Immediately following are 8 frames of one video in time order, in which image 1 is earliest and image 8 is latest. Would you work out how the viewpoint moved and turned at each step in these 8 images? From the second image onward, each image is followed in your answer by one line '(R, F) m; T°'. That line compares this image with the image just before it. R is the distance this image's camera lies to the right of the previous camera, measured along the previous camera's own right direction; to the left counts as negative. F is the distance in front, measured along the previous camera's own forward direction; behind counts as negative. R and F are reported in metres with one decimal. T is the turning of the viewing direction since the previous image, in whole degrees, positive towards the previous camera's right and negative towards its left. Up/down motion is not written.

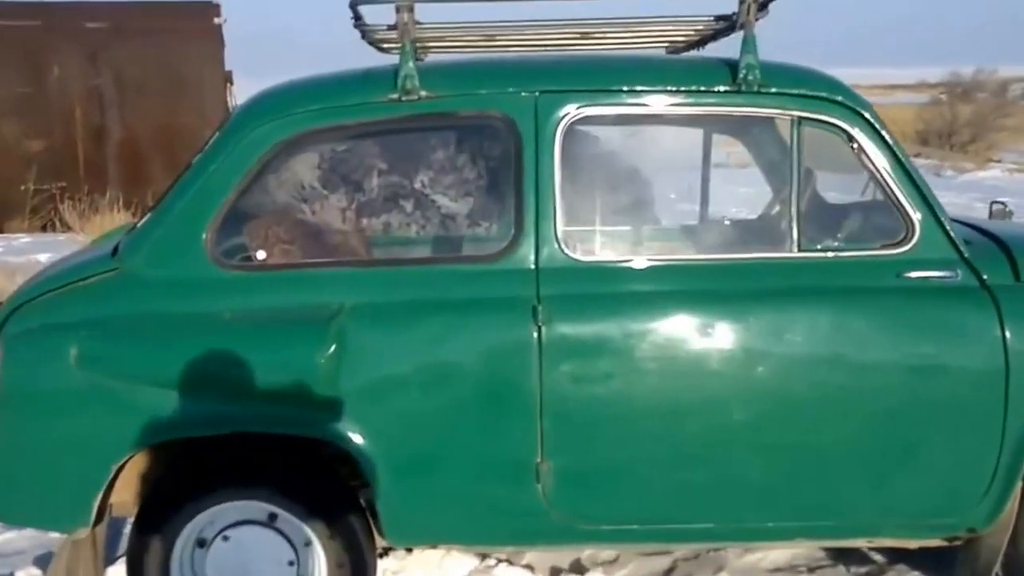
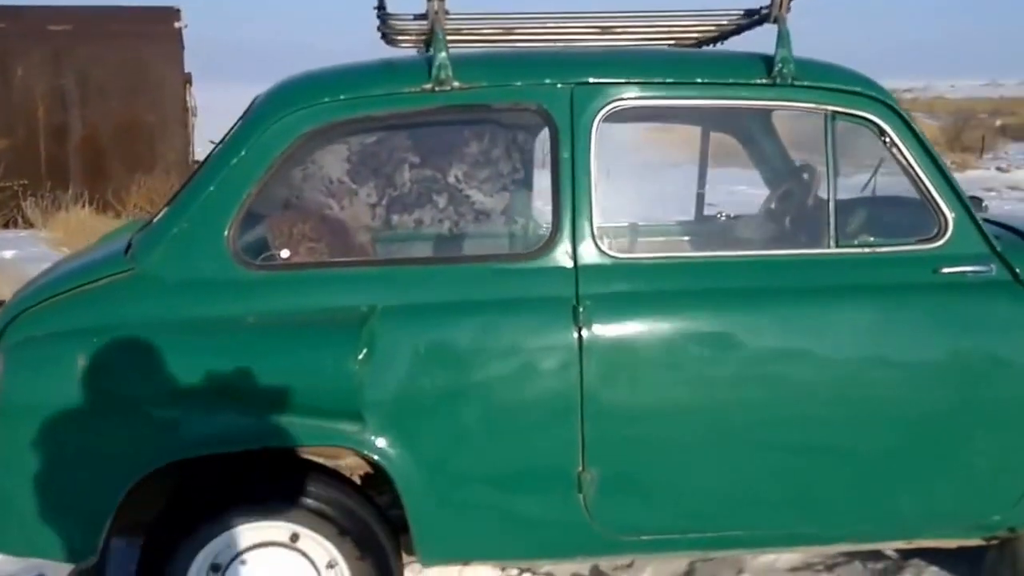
(-0.2, +0.1) m; +2°
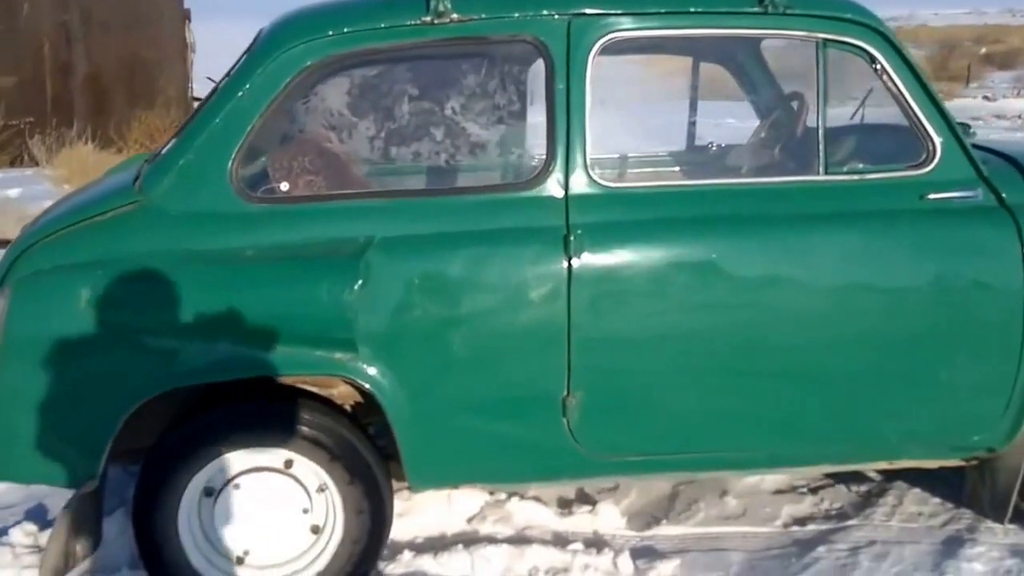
(0.0, -0.1) m; 0°
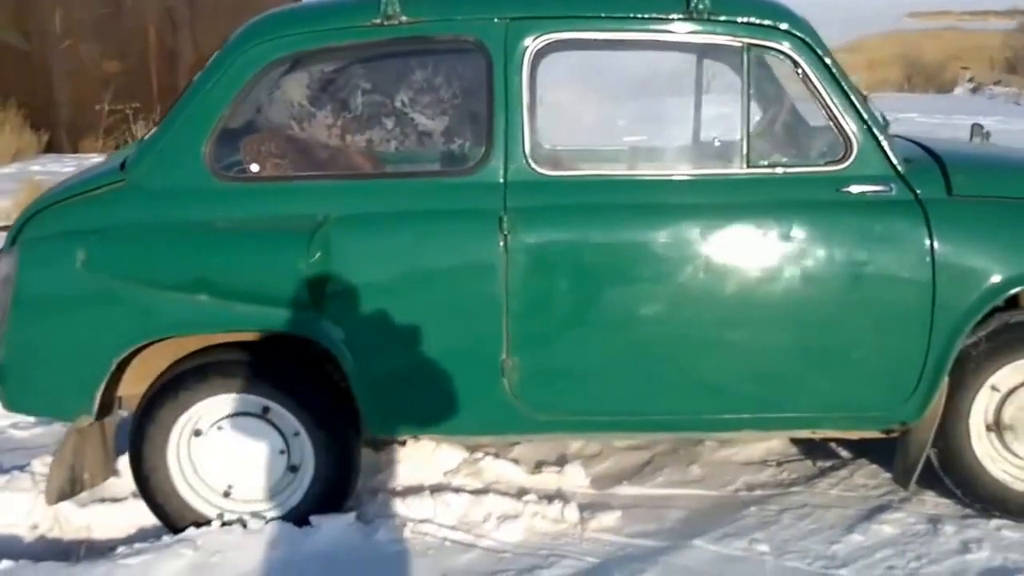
(+0.5, -0.4) m; -5°
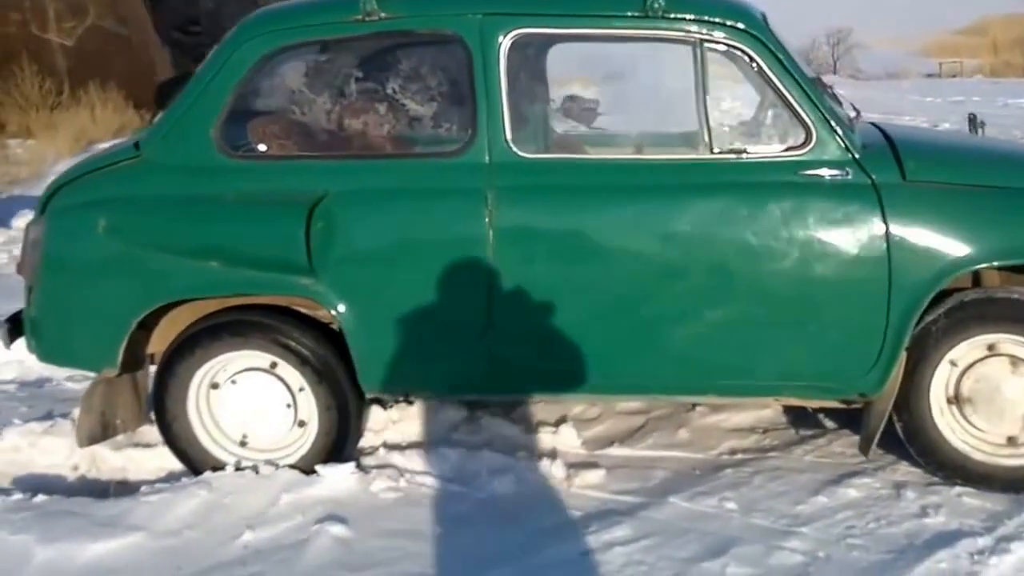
(+0.3, -0.3) m; -4°
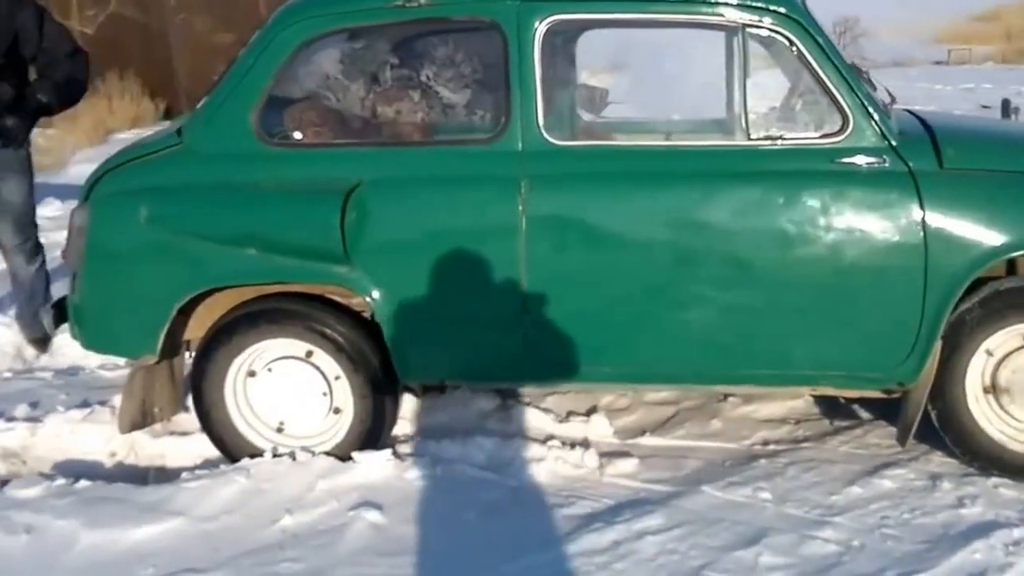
(0.0, 0.0) m; -1°
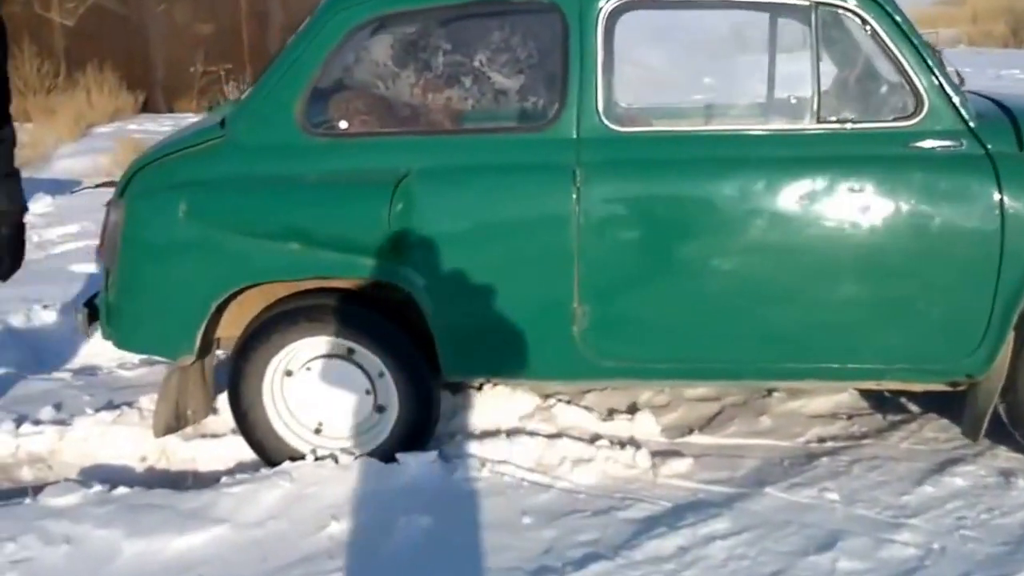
(-0.2, +0.2) m; +1°
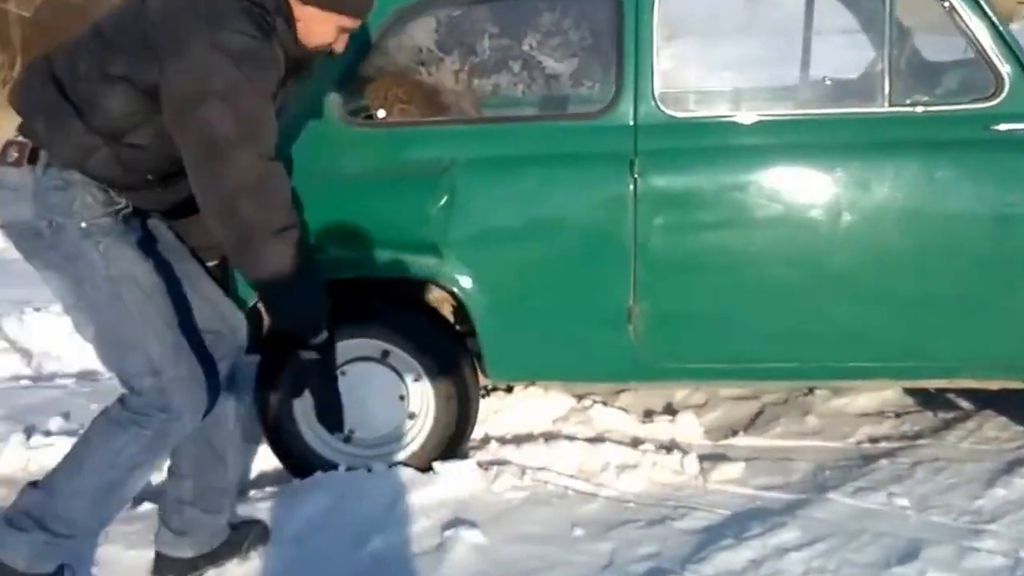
(-0.3, +0.3) m; +2°
